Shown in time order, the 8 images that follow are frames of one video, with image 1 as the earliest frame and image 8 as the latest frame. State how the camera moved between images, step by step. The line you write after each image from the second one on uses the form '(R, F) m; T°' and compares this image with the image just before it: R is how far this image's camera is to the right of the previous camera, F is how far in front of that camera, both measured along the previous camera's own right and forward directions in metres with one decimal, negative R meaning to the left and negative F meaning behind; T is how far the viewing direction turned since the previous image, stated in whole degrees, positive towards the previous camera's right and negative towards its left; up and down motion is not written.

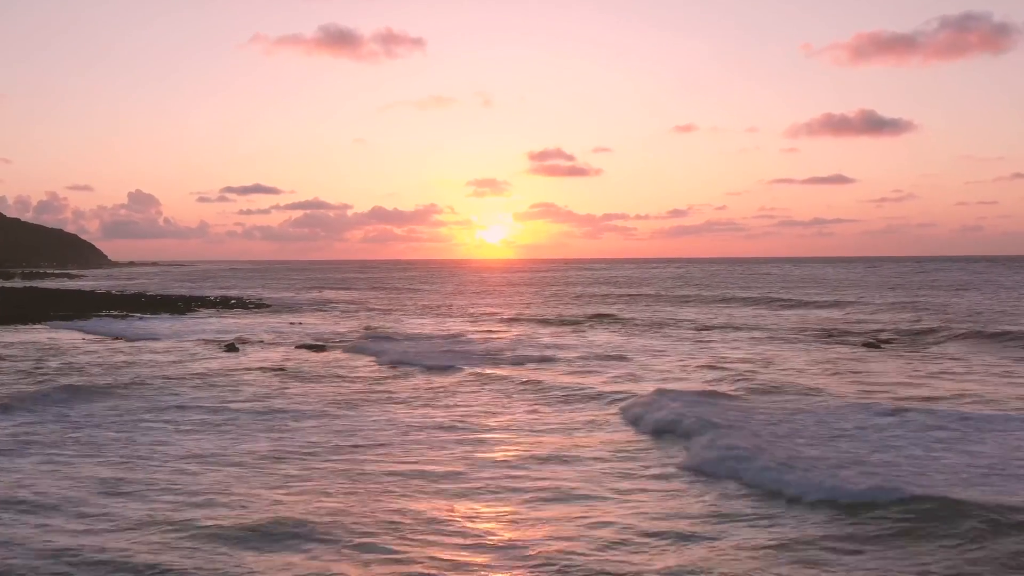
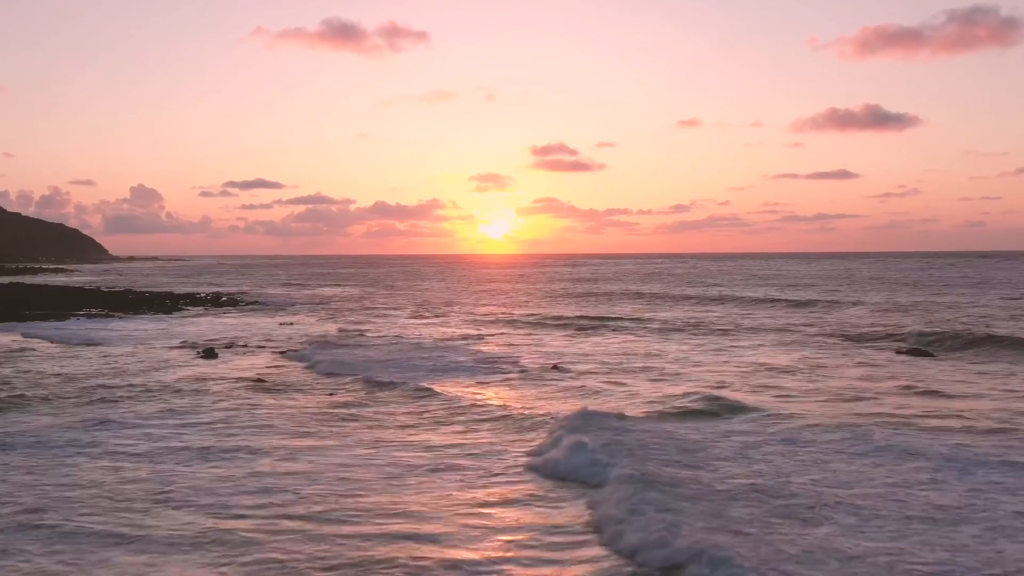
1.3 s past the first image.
(0.0, +2.6) m; 0°
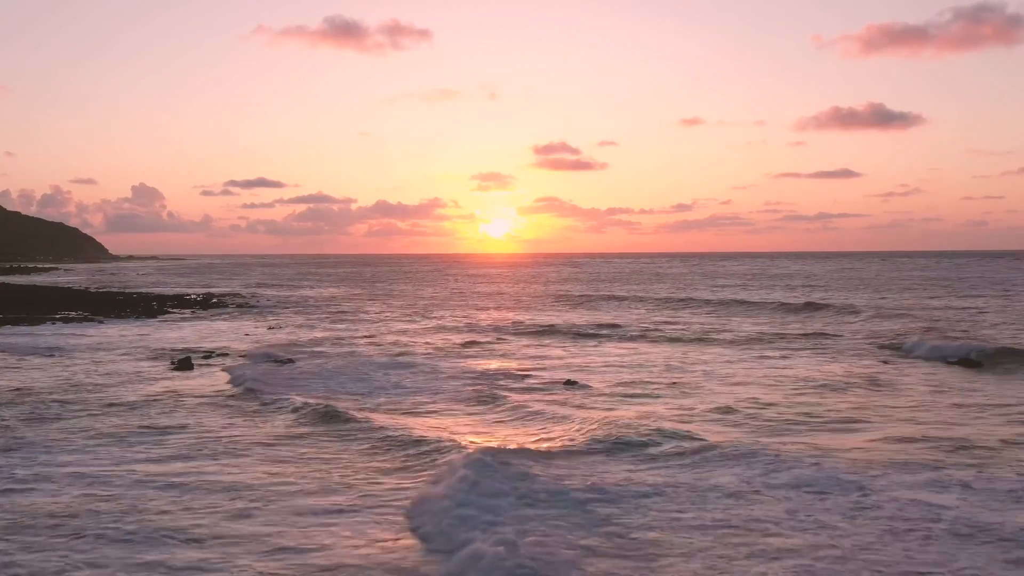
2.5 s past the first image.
(-0.1, +2.6) m; 0°
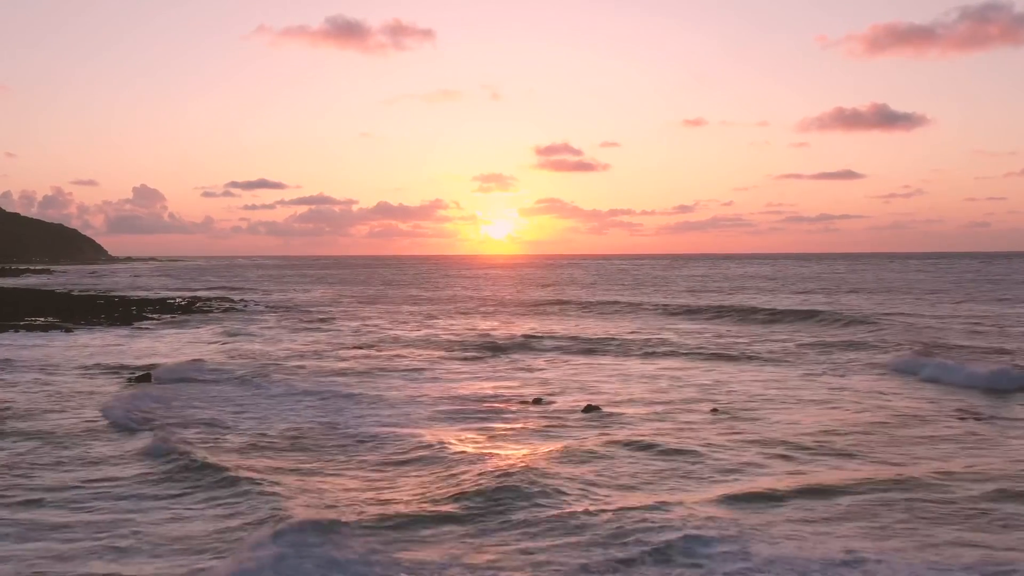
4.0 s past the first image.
(-0.2, +3.4) m; 0°
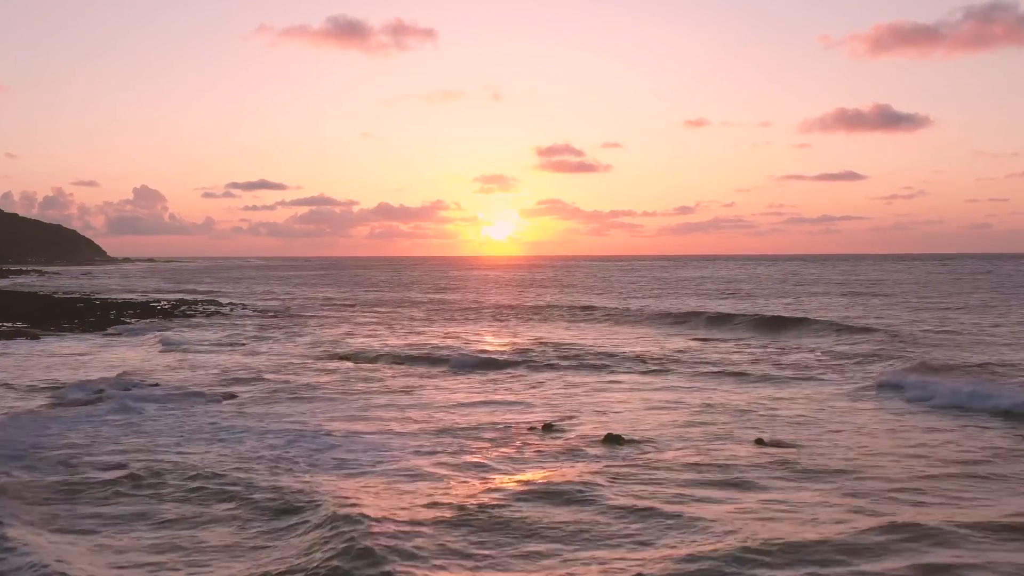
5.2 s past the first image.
(-0.1, +2.9) m; 0°
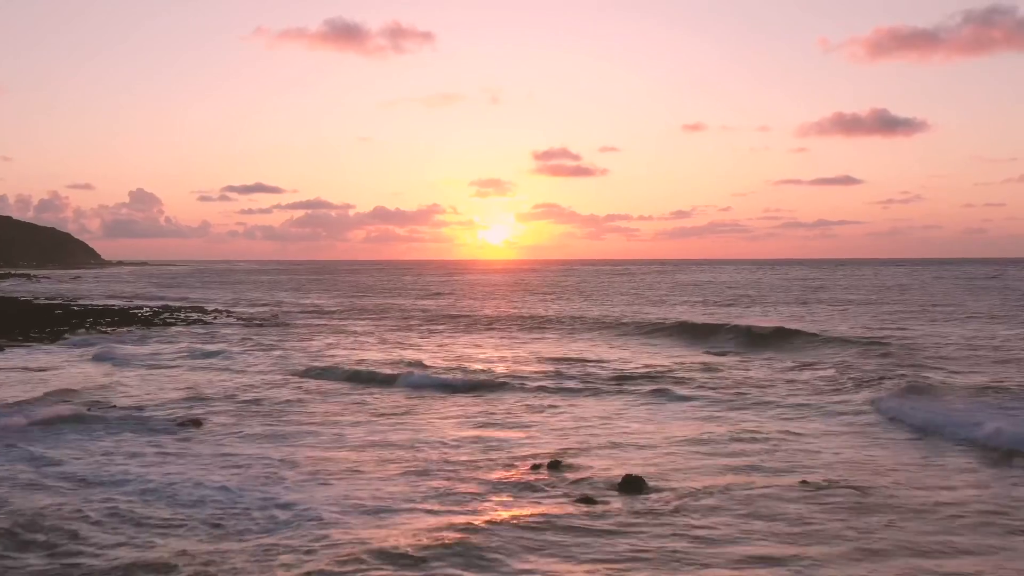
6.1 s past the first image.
(-0.1, +2.4) m; 0°
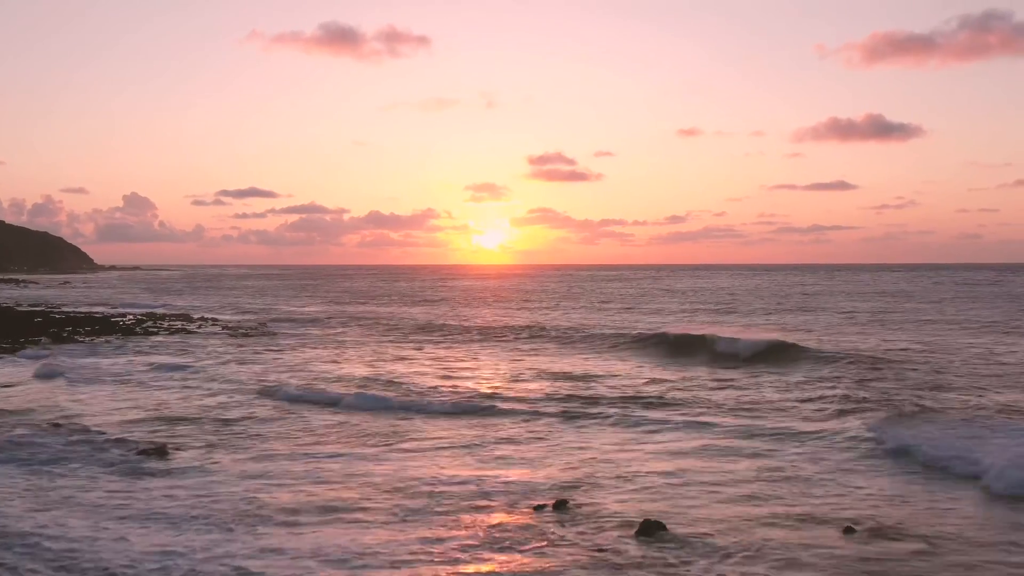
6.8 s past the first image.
(-0.1, +1.8) m; 0°
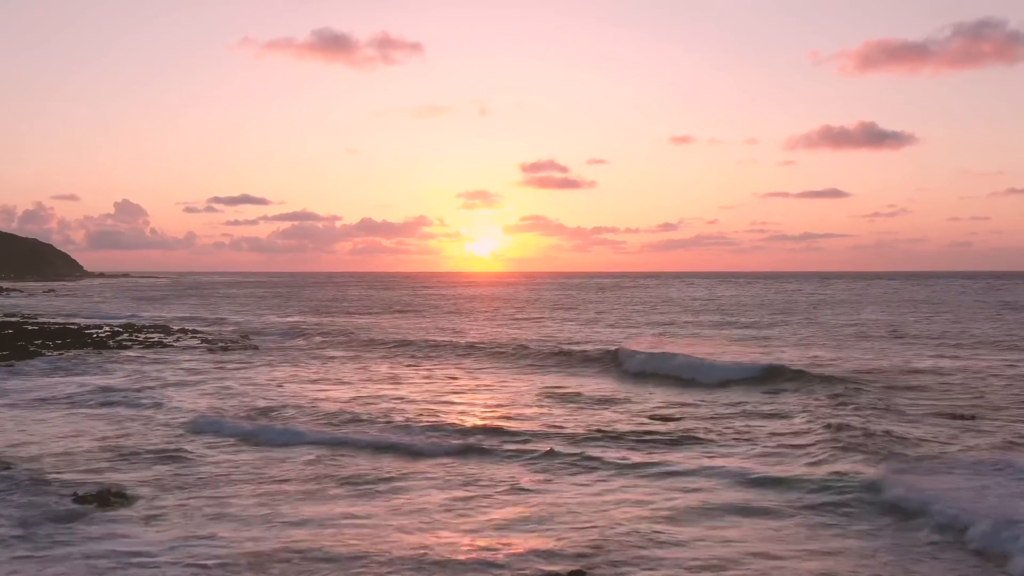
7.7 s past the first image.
(-0.2, +2.4) m; +1°
